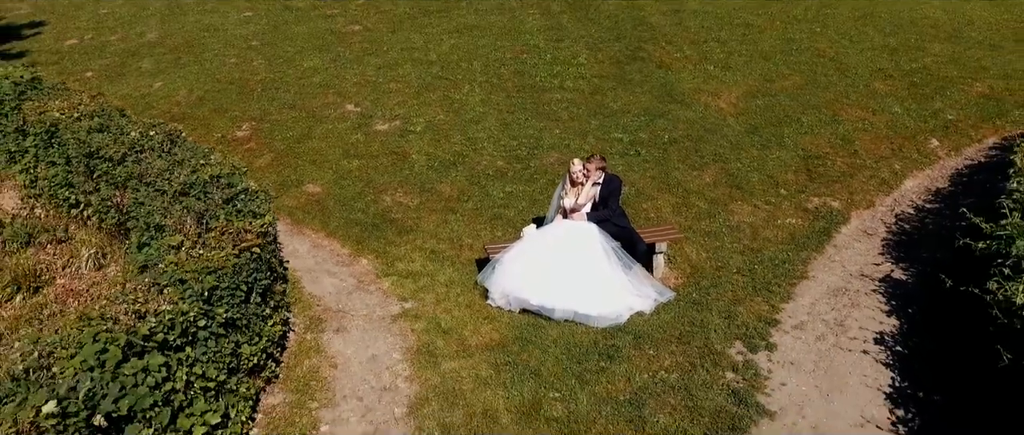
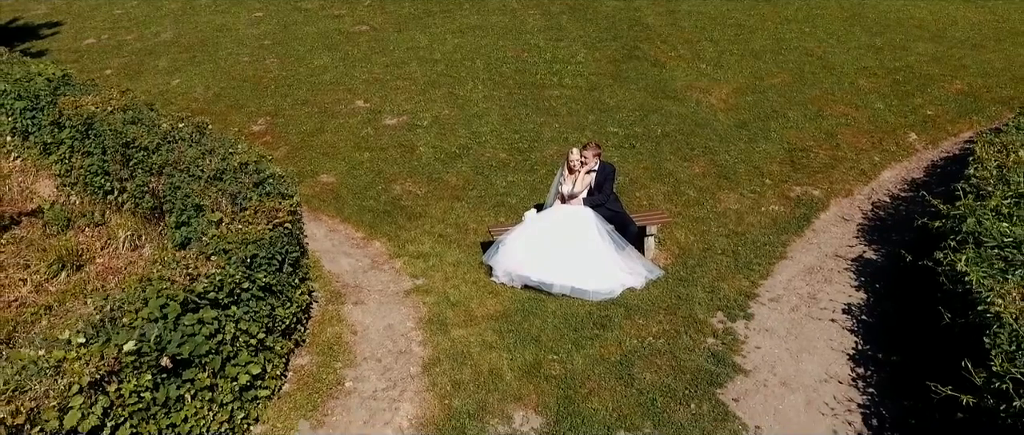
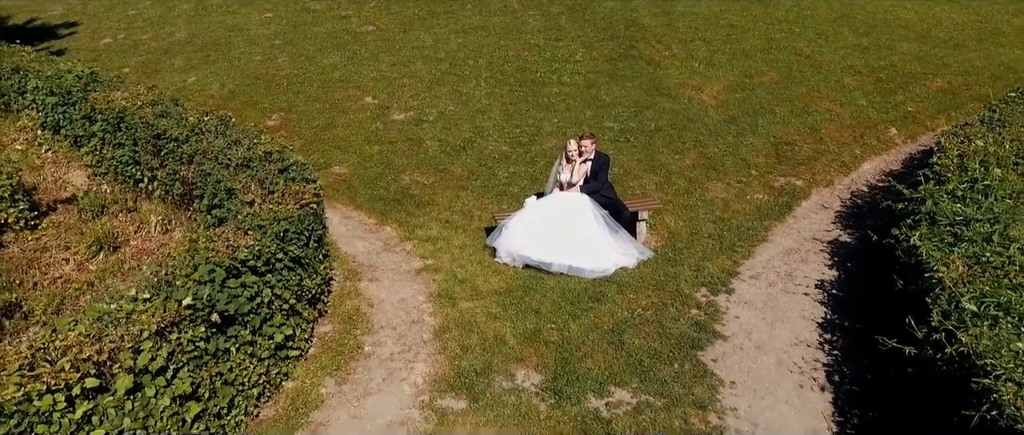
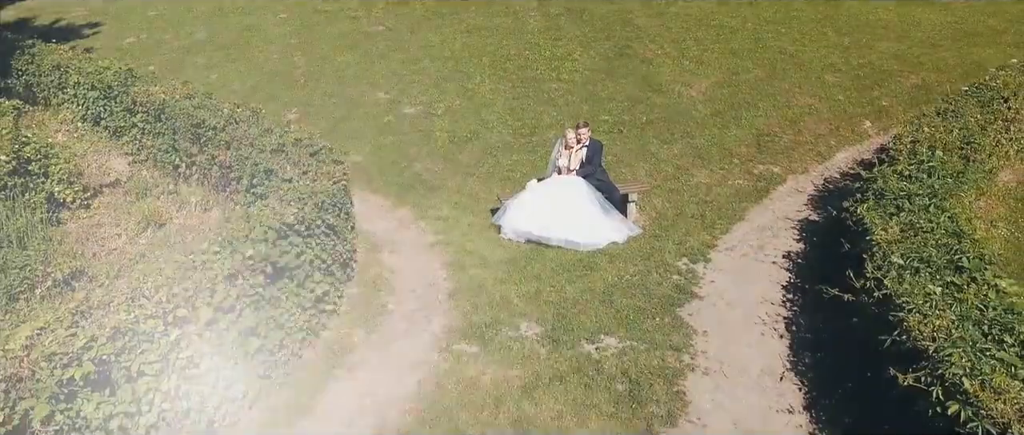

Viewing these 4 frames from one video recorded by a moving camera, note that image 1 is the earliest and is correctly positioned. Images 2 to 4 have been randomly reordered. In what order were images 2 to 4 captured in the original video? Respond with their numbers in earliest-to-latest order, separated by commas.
2, 3, 4
